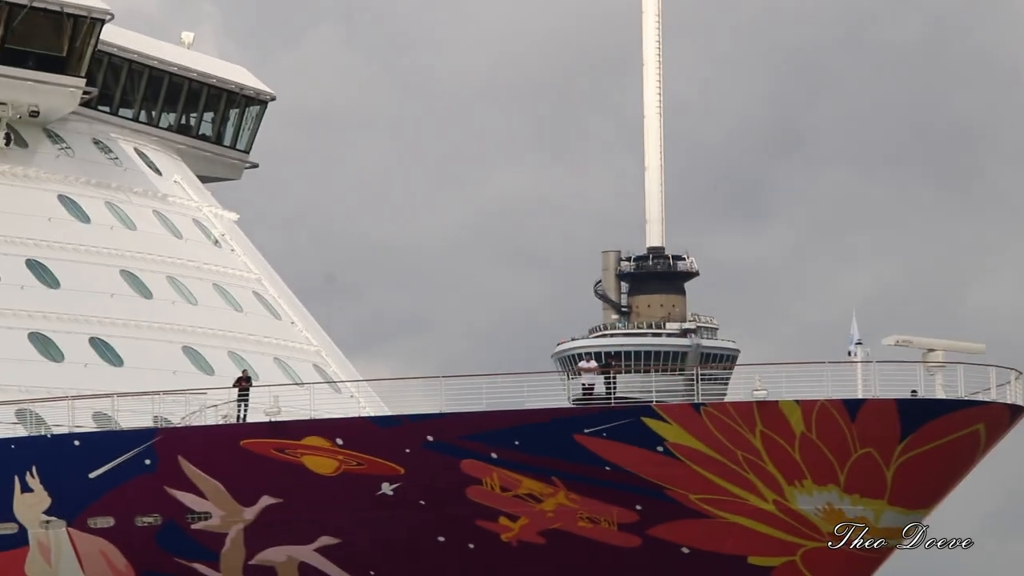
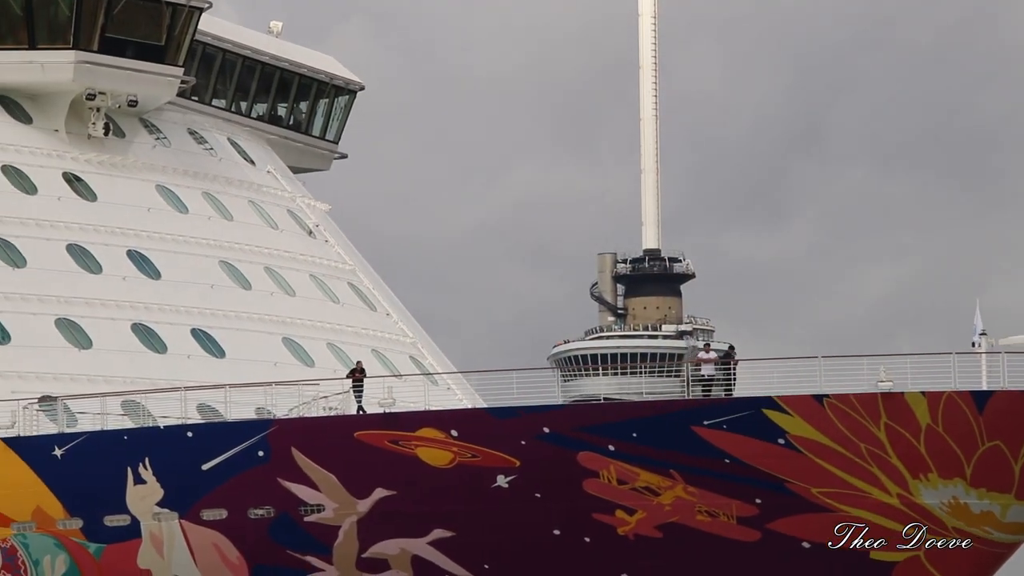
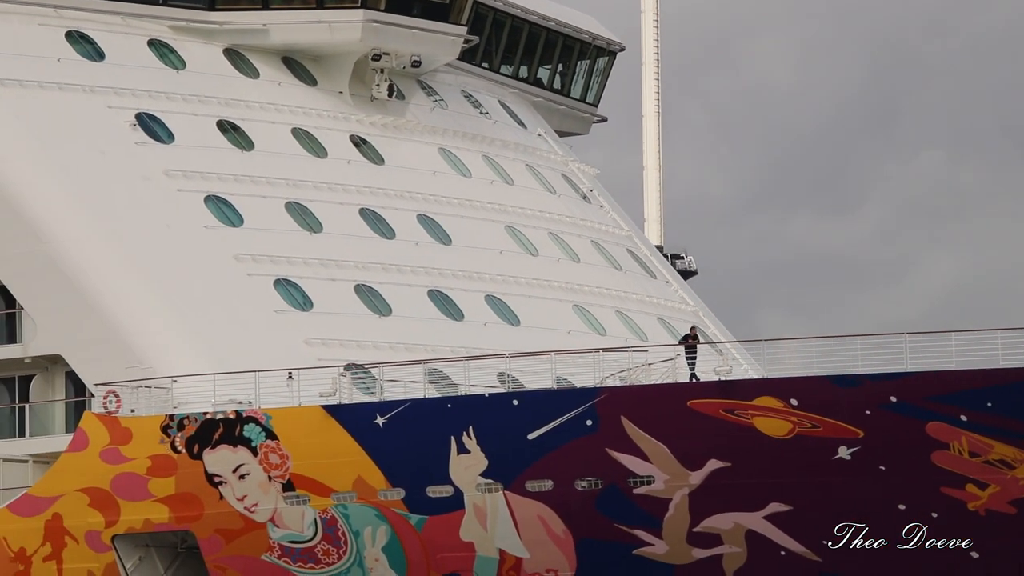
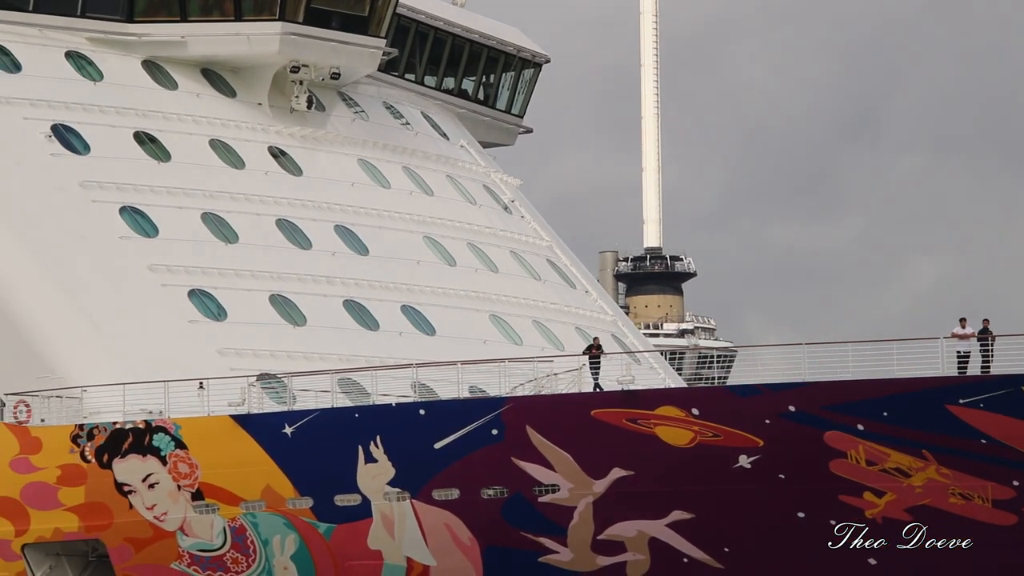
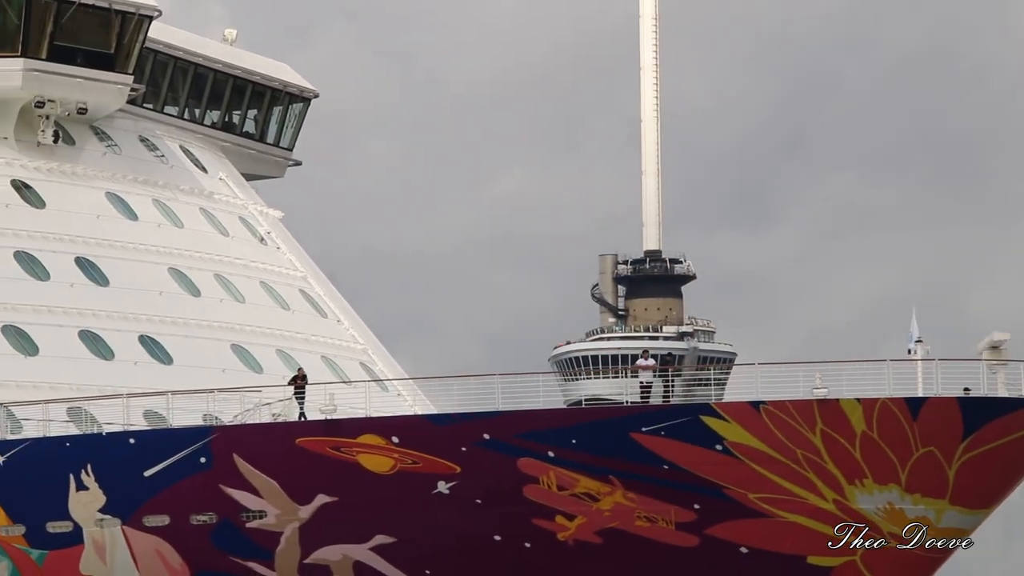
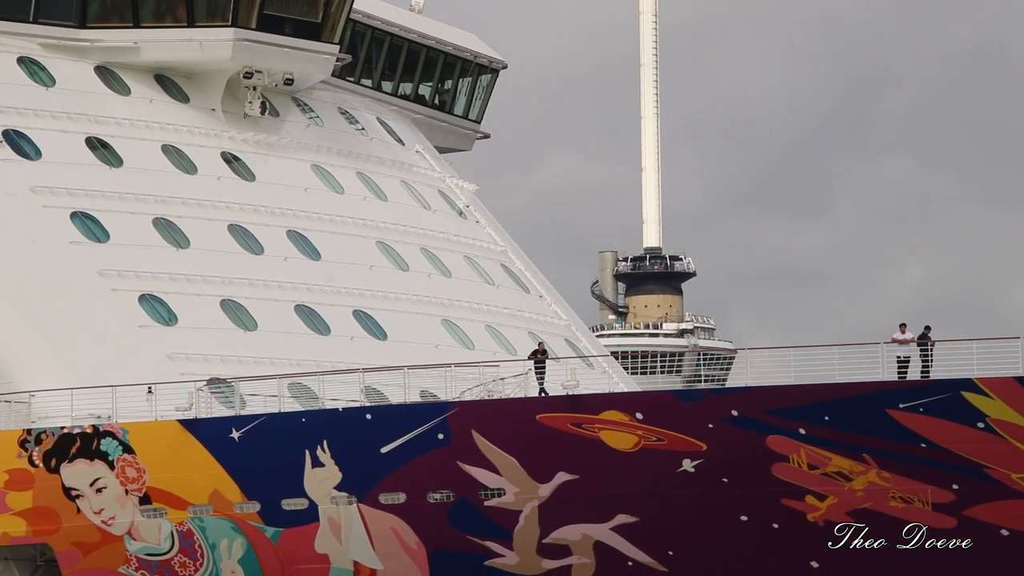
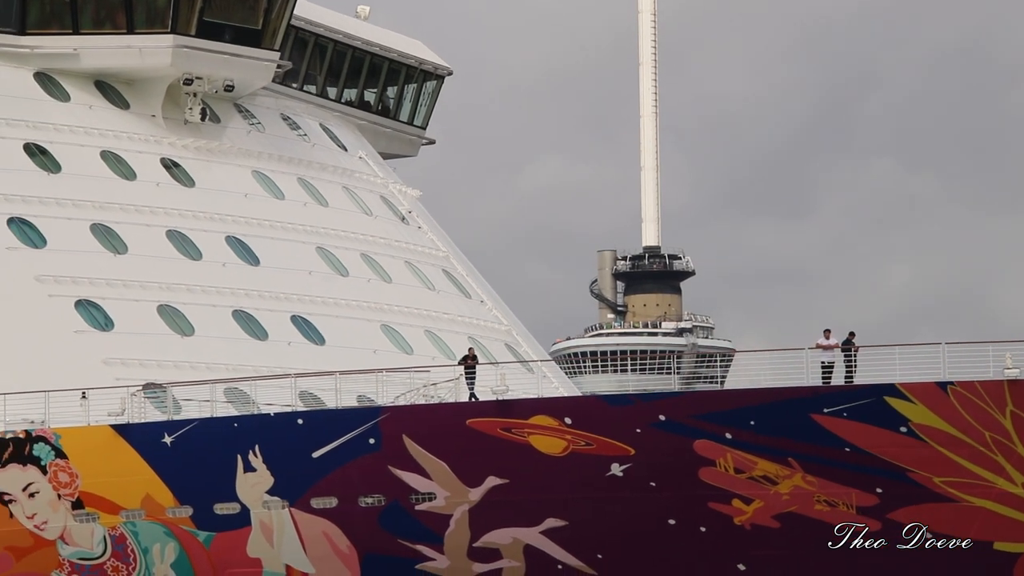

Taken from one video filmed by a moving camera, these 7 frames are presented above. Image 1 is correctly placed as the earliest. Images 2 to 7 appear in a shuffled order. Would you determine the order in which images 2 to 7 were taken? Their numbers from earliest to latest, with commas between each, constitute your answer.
5, 2, 7, 6, 4, 3
